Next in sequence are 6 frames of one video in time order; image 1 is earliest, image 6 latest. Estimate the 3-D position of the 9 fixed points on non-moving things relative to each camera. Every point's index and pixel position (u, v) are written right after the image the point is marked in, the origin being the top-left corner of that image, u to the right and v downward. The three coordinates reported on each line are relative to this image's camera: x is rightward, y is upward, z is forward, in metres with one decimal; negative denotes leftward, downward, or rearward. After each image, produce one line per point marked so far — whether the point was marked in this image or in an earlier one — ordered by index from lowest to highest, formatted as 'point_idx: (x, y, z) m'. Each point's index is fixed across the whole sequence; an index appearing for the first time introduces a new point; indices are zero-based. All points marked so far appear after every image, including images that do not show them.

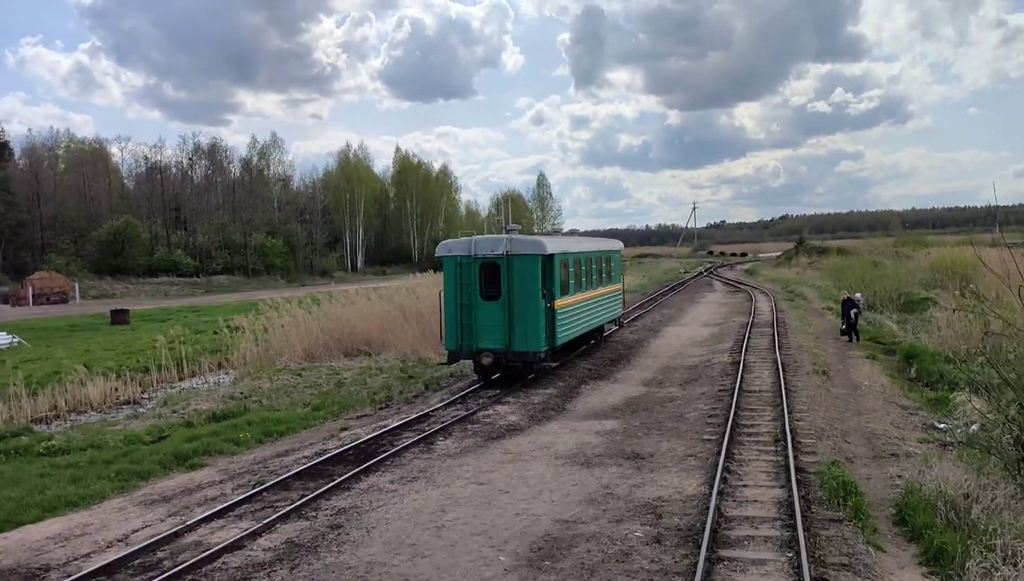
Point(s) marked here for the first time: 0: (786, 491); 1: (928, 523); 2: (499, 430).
0: (+2.6, -1.8, +8.5) m
1: (+3.4, -1.8, +7.3) m
2: (-0.2, -1.9, +12.3) m
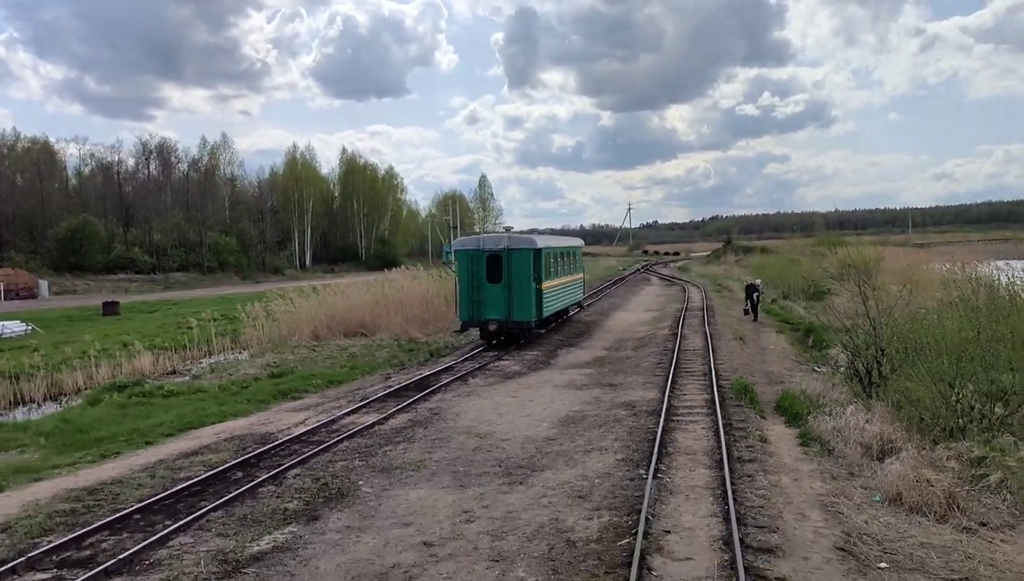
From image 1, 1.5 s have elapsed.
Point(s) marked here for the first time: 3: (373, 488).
0: (+3.0, -1.5, +13.4) m
1: (+3.9, -1.5, +12.2) m
2: (-0.1, -1.6, +17.0) m
3: (-1.3, -1.9, +8.4) m
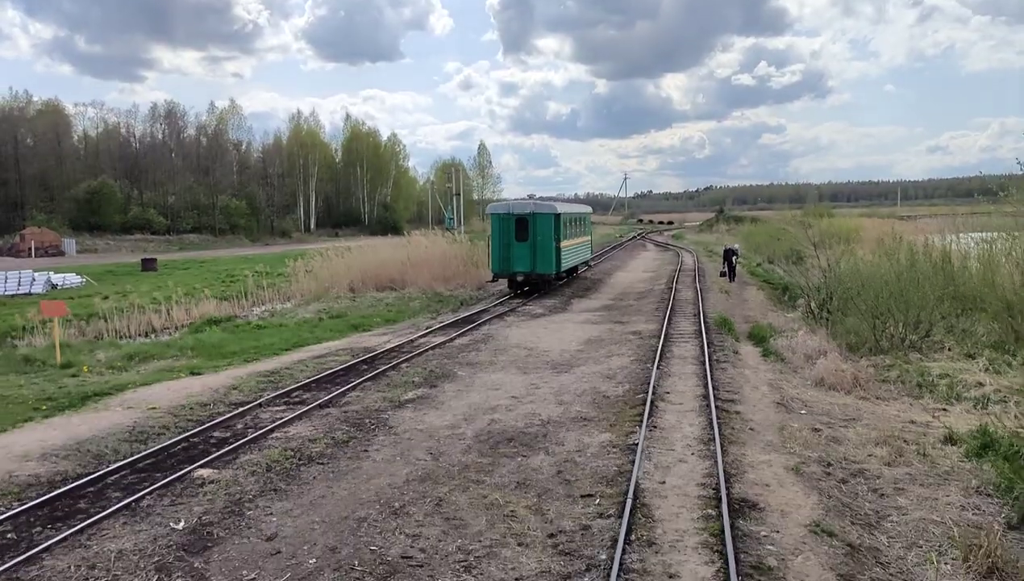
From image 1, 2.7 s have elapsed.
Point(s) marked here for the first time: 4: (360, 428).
0: (+3.6, -0.7, +17.3) m
1: (+4.5, -0.7, +16.1) m
2: (+0.5, -0.5, +20.9) m
3: (-0.6, -1.1, +12.3) m
4: (-1.6, -1.4, +9.1) m
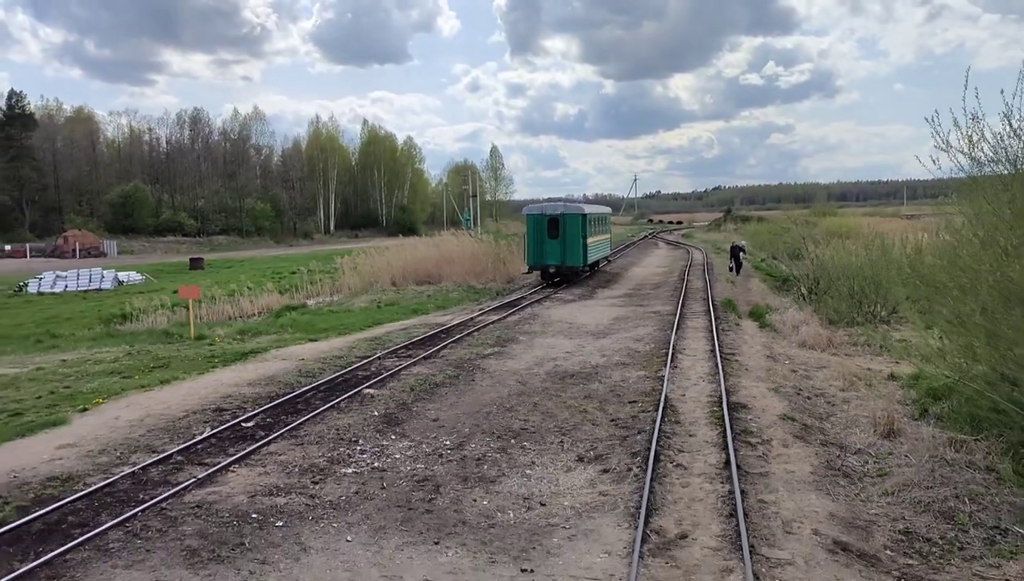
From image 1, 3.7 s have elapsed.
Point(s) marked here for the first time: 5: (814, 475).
0: (+4.5, -0.4, +20.7) m
1: (+5.4, -0.4, +19.5) m
2: (+1.5, -0.3, +24.3) m
3: (+0.2, -0.8, +15.8) m
4: (-0.7, -1.1, +12.6) m
5: (+2.6, -1.6, +7.7) m
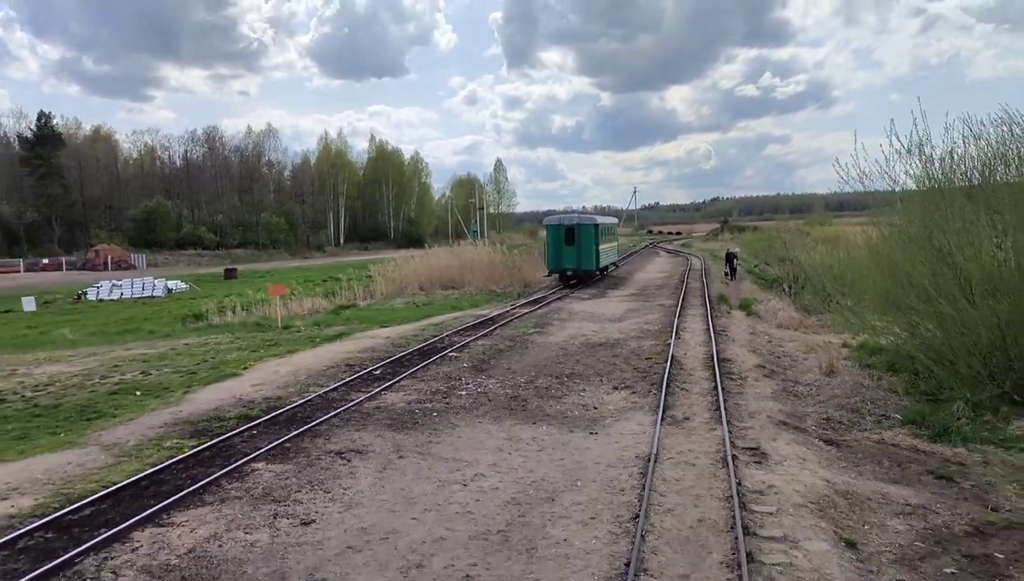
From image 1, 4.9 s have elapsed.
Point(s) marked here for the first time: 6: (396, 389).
0: (+5.3, -0.3, +24.5) m
1: (+6.1, -0.3, +23.4) m
2: (+2.2, -0.2, +28.2) m
3: (+1.0, -0.7, +19.6) m
4: (+0.1, -0.9, +16.4) m
5: (+3.4, -1.3, +11.5) m
6: (-1.5, -1.3, +11.8) m
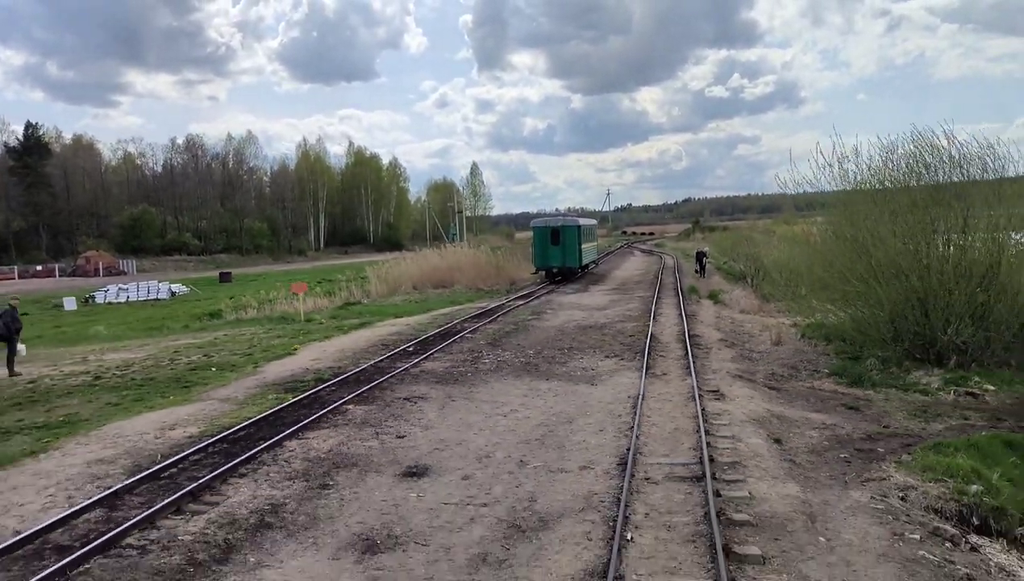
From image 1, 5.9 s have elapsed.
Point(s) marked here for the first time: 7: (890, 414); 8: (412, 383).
0: (+5.1, 0.0, +27.6) m
1: (+6.0, -0.1, +26.5) m
2: (+1.9, -0.1, +31.1) m
3: (+0.9, -0.5, +22.5) m
4: (+0.1, -0.8, +19.3) m
5: (+3.6, -1.1, +14.5) m
6: (-1.3, -1.1, +14.7) m
7: (+4.7, -1.5, +11.2) m
8: (-1.4, -1.3, +12.5) m
